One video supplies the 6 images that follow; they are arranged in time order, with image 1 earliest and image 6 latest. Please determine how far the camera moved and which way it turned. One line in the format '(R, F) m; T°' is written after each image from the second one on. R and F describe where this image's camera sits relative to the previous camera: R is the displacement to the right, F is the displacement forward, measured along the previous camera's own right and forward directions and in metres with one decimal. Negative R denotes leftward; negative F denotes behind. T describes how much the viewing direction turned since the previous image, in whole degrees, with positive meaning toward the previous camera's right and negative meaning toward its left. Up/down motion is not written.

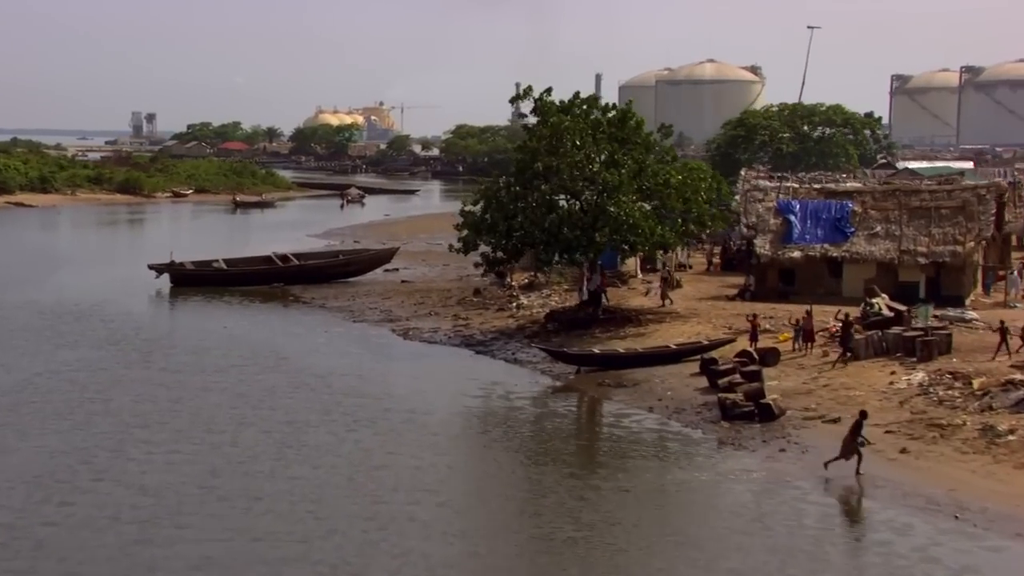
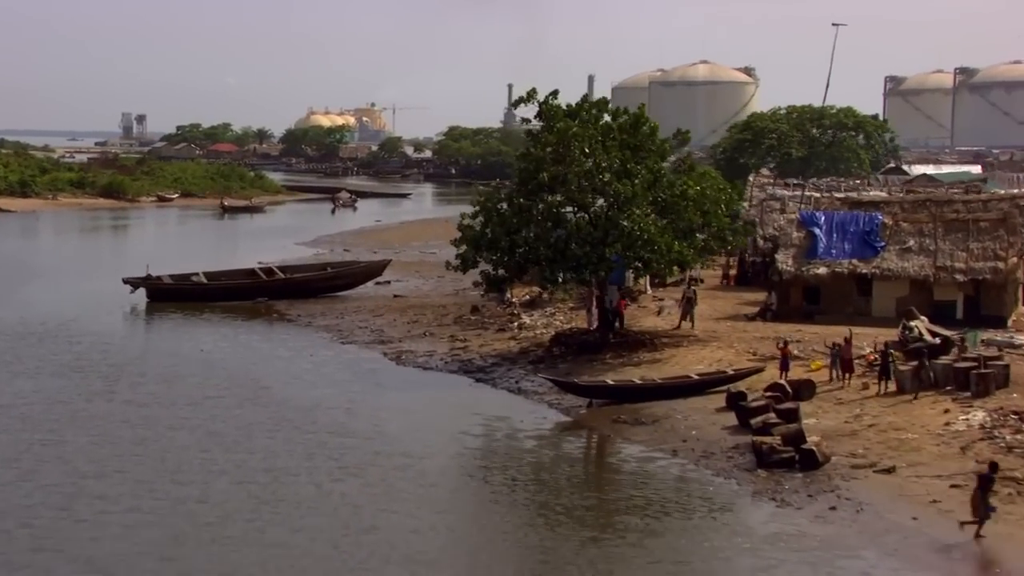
(-0.2, +2.0) m; 0°
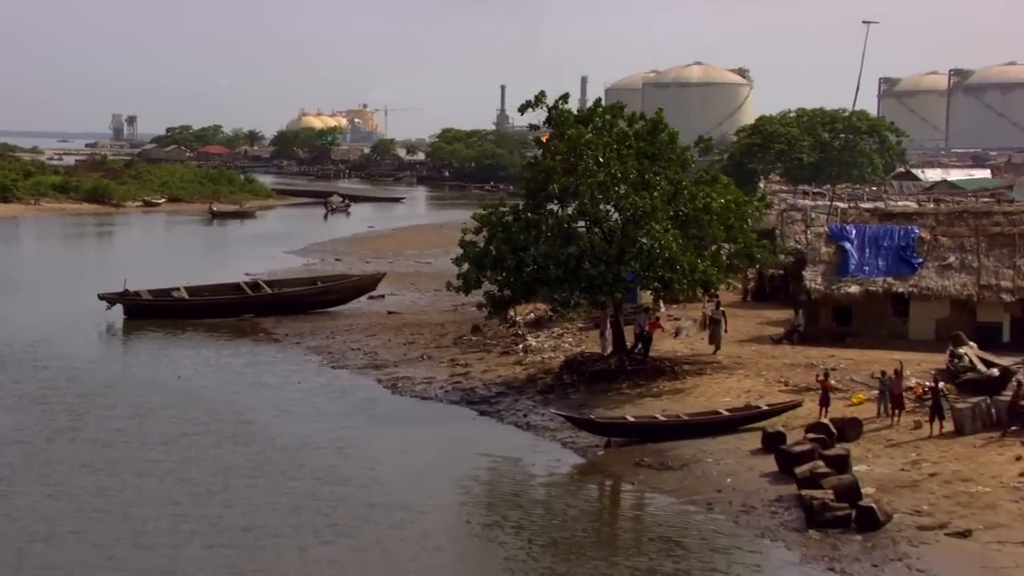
(-0.2, +1.9) m; 0°
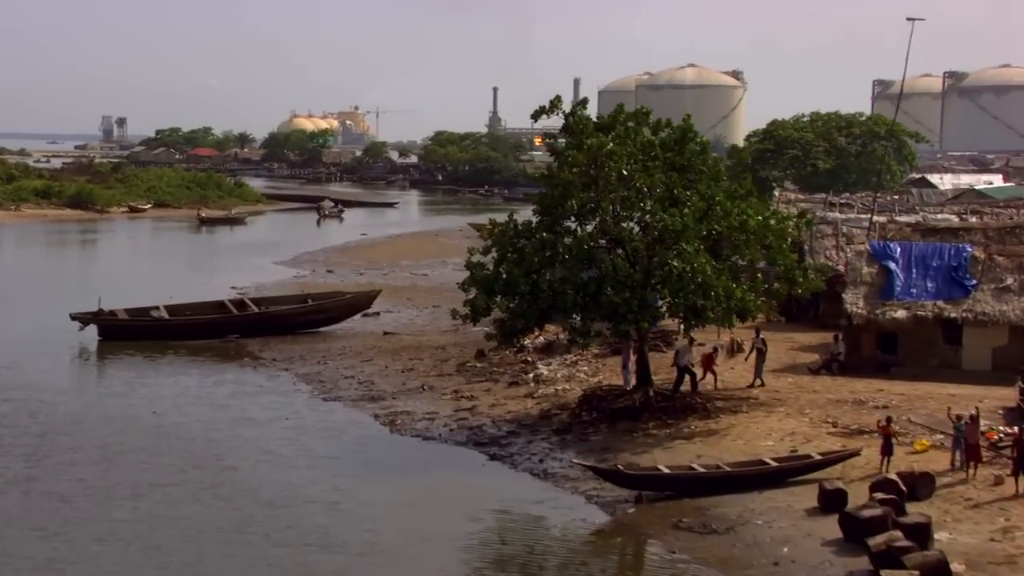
(-0.3, +2.1) m; 0°
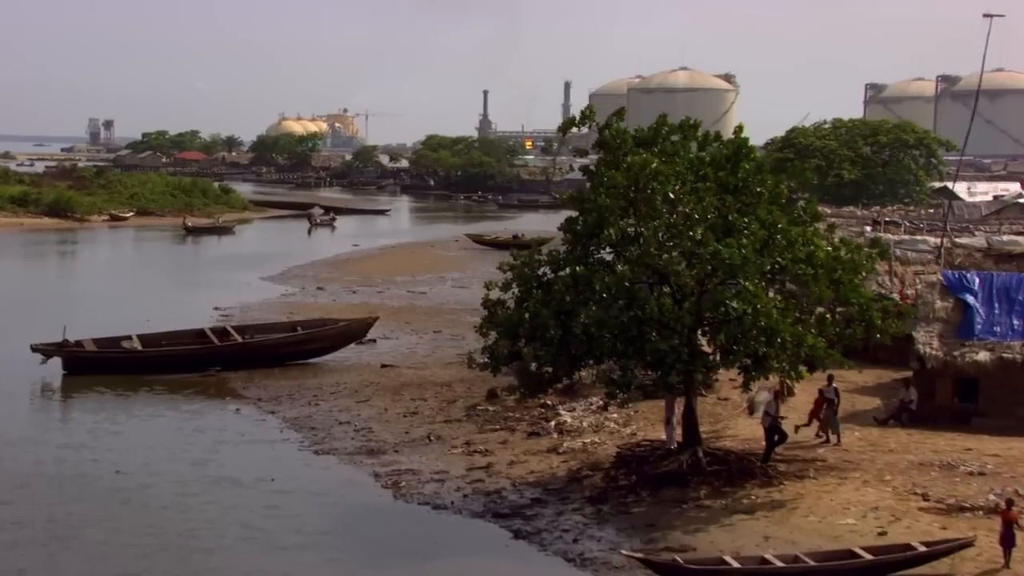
(-0.4, +2.7) m; 0°
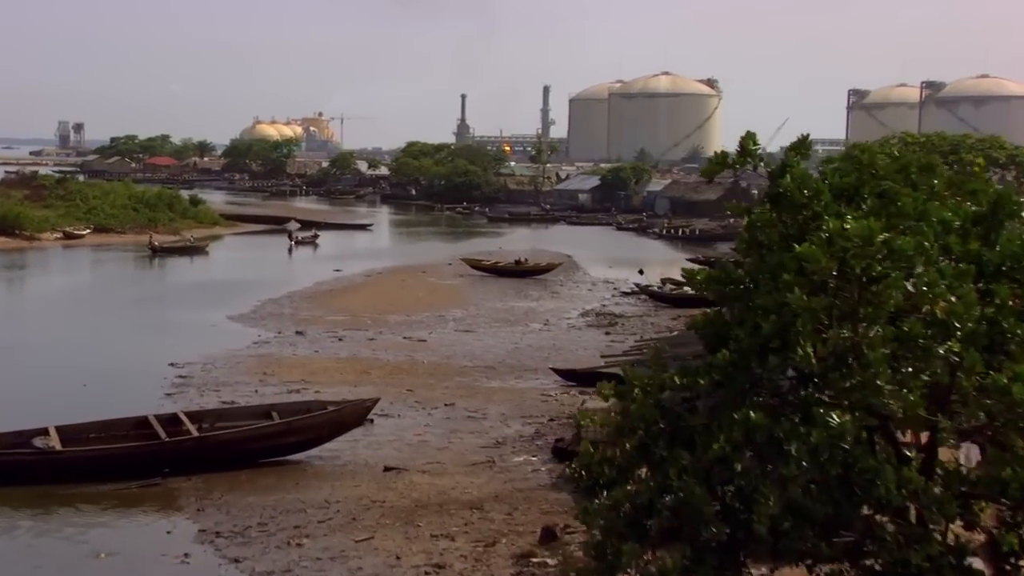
(-0.9, +6.2) m; +1°
